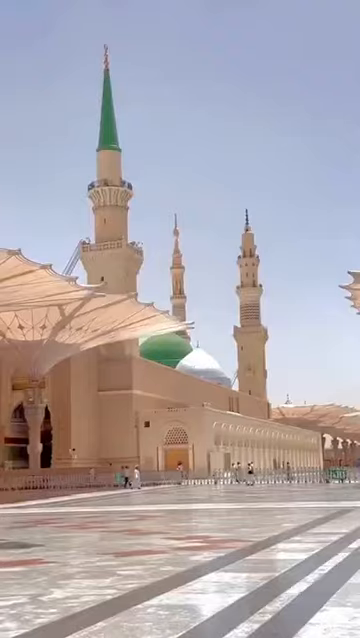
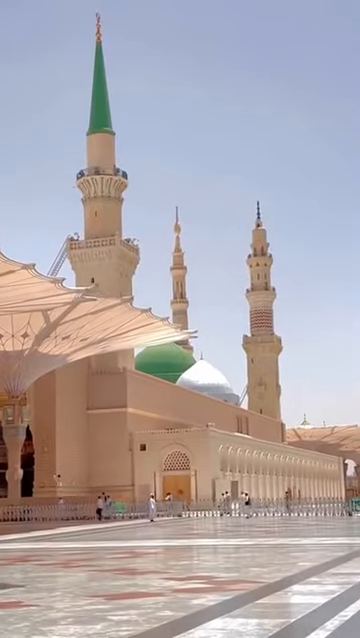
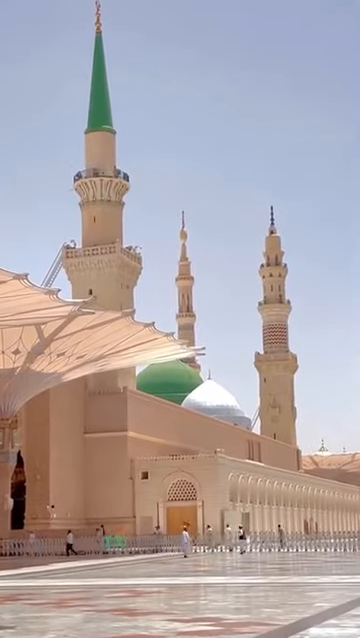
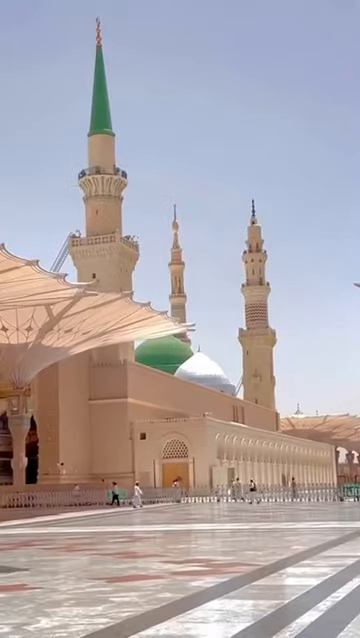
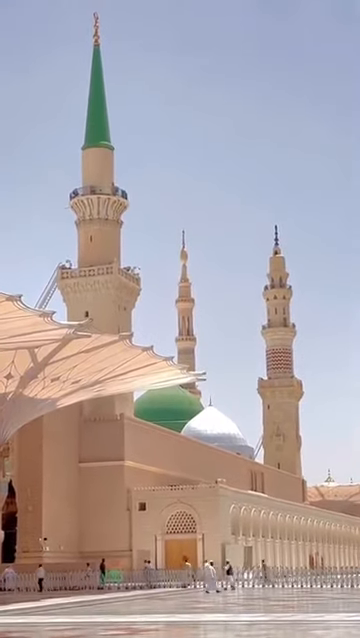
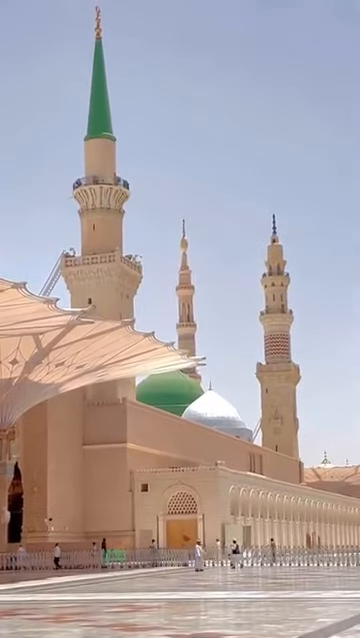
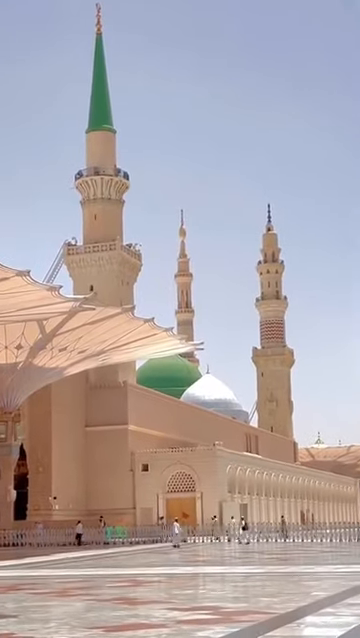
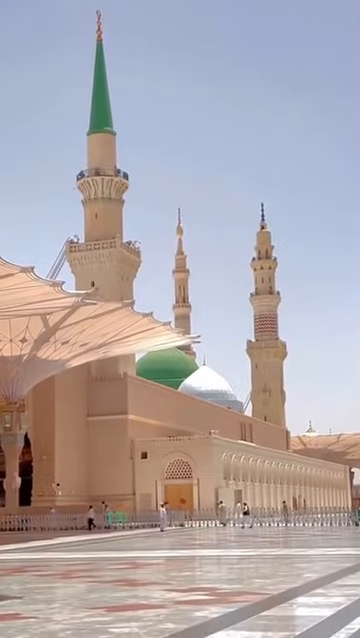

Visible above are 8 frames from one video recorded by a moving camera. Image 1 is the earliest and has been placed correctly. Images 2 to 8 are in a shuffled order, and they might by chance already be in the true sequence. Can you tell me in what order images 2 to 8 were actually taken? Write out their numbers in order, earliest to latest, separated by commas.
4, 2, 8, 7, 3, 6, 5
